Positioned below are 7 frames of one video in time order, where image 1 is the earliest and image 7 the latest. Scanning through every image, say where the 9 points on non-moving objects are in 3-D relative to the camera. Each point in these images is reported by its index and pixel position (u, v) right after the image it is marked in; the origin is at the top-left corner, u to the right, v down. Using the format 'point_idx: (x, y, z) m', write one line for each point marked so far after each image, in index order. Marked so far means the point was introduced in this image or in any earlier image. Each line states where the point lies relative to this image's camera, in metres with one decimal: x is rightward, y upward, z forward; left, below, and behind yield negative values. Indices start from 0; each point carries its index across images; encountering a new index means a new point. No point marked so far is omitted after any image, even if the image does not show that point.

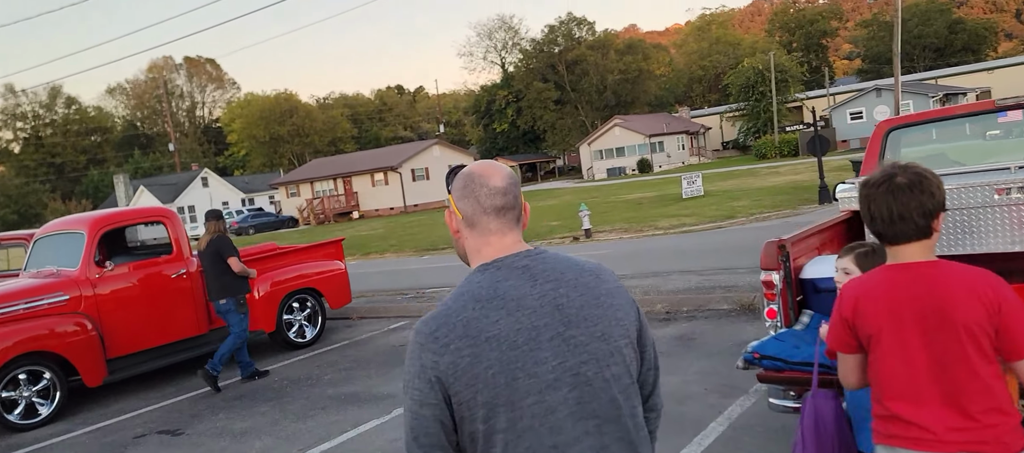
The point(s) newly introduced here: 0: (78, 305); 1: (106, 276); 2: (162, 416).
0: (-4.3, -0.8, +7.3) m
1: (-4.1, -0.5, +7.6) m
2: (-3.1, -1.7, +6.6) m
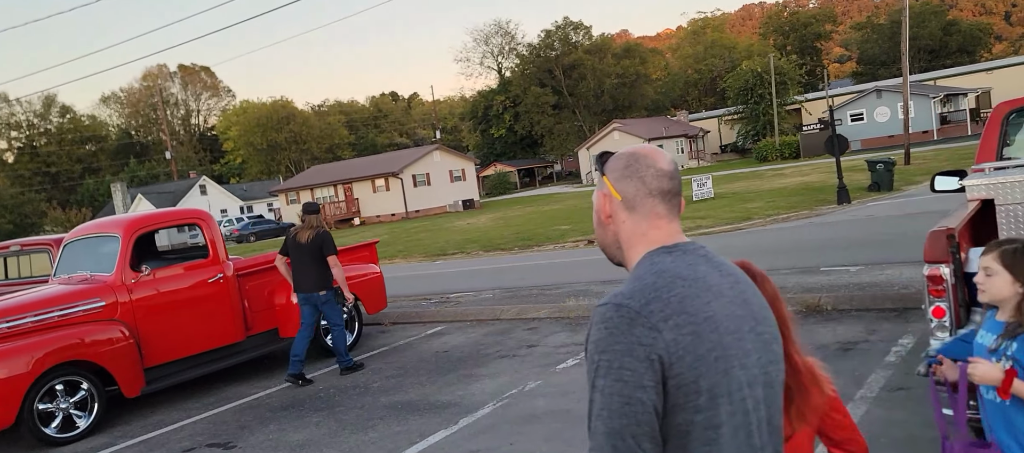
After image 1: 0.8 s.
0: (-3.7, -0.8, +7.0) m
1: (-3.6, -0.5, +7.2) m
2: (-2.6, -1.7, +6.2) m
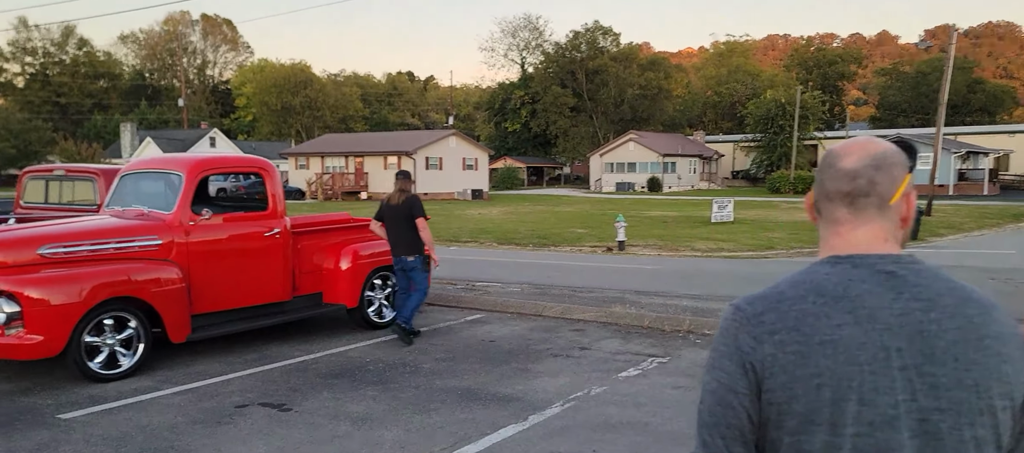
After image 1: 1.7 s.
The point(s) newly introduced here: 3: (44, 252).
0: (-3.1, -0.2, +6.7) m
1: (-2.9, 0.0, +7.0) m
2: (-2.1, -1.3, +6.0) m
3: (-3.8, -0.2, +6.2) m
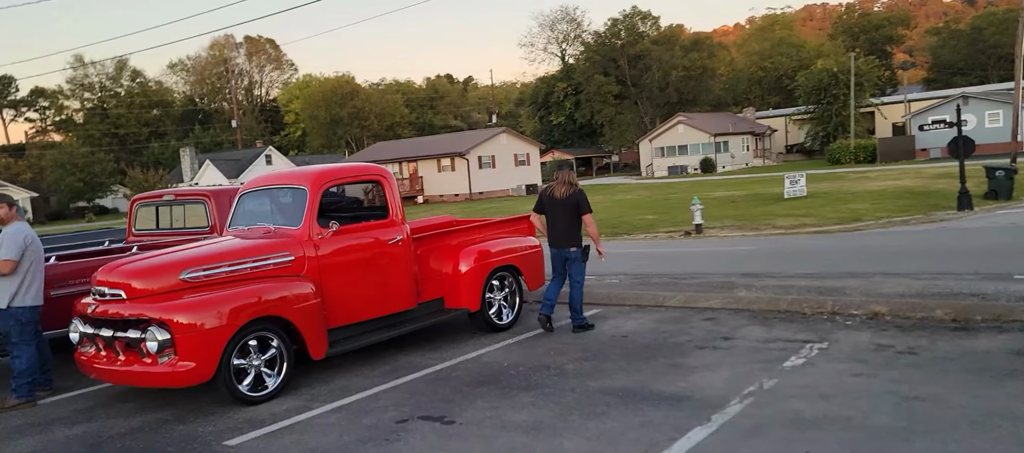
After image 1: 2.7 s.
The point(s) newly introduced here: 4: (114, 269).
0: (-1.9, -0.4, +6.6) m
1: (-1.7, -0.1, +6.8) m
2: (-0.8, -1.4, +5.8) m
3: (-2.7, -0.4, +6.1) m
4: (-3.2, -0.3, +6.1) m
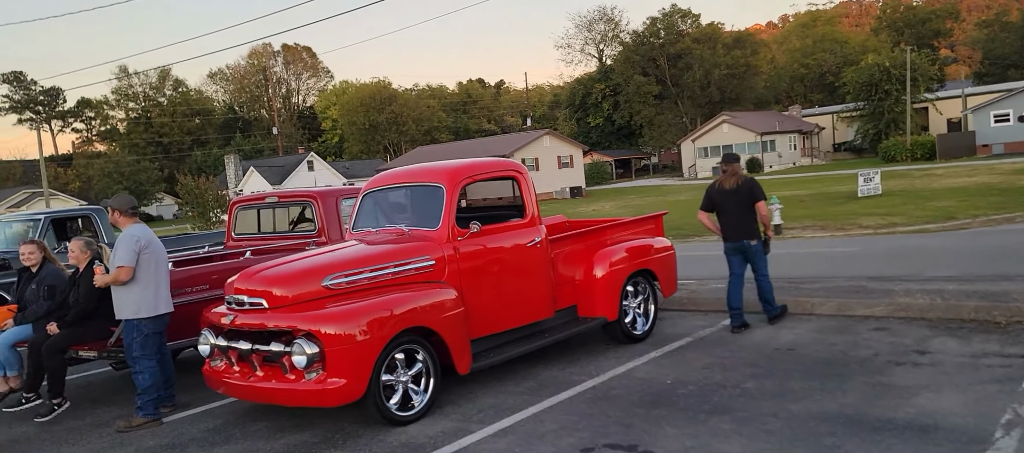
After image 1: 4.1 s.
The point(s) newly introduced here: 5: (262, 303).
0: (-0.6, -0.4, +6.0) m
1: (-0.4, -0.1, +6.2) m
2: (+0.4, -1.4, +5.1) m
3: (-1.4, -0.4, +5.5) m
4: (-1.9, -0.4, +5.5) m
5: (-1.8, -0.6, +5.4) m
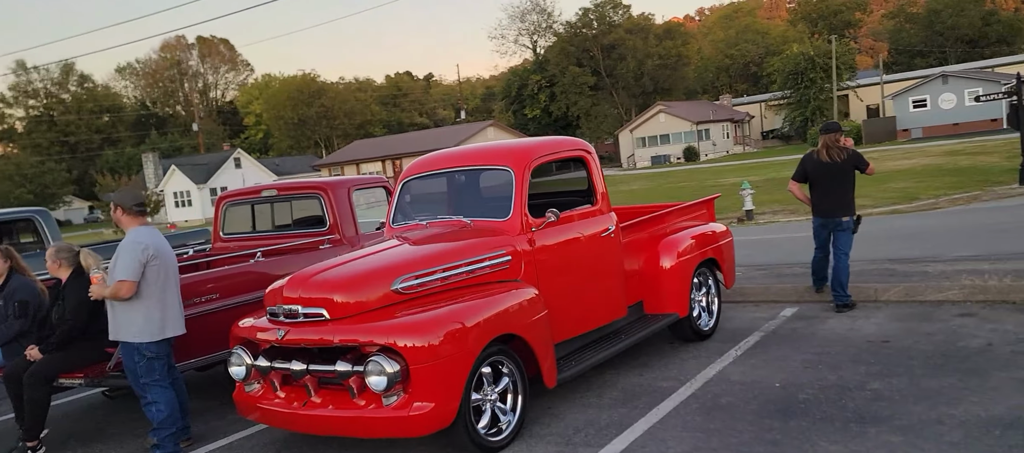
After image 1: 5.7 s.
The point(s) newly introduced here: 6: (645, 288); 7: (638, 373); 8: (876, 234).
0: (+0.1, -0.3, +5.1) m
1: (+0.2, 0.0, +5.3) m
2: (+1.2, -1.3, +4.3) m
3: (-0.7, -0.4, +4.6) m
4: (-1.3, -0.3, +4.6) m
5: (-1.1, -0.5, +4.5) m
6: (+1.2, -0.5, +6.4) m
7: (+1.0, -1.2, +5.9) m
8: (+6.9, -0.1, +13.9) m
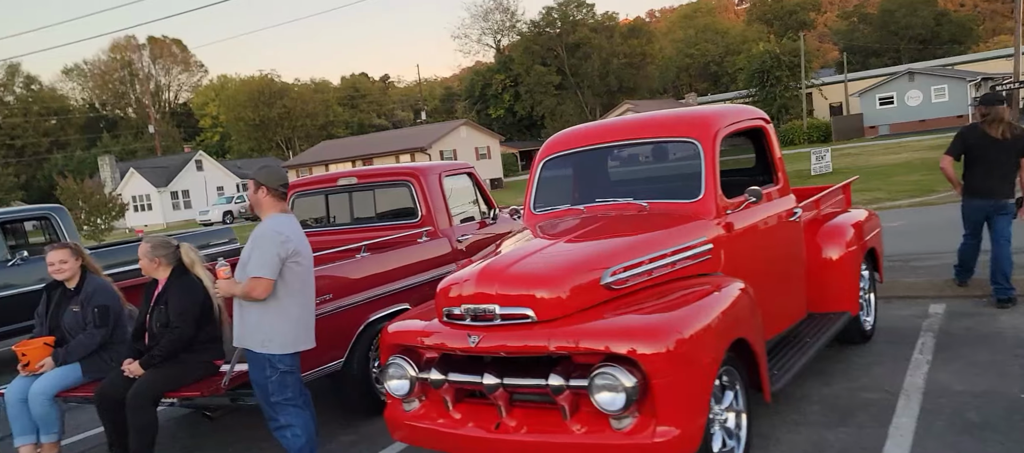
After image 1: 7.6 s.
0: (+1.2, -0.2, +4.1) m
1: (+1.4, +0.1, +4.4) m
2: (+2.4, -1.2, +3.5) m
3: (+0.5, -0.3, +3.6) m
4: (-0.1, -0.2, +3.5) m
5: (+0.1, -0.4, +3.4) m
6: (+2.3, -0.4, +5.5) m
7: (+2.2, -1.1, +5.0) m
8: (+7.6, 0.0, +13.3) m
